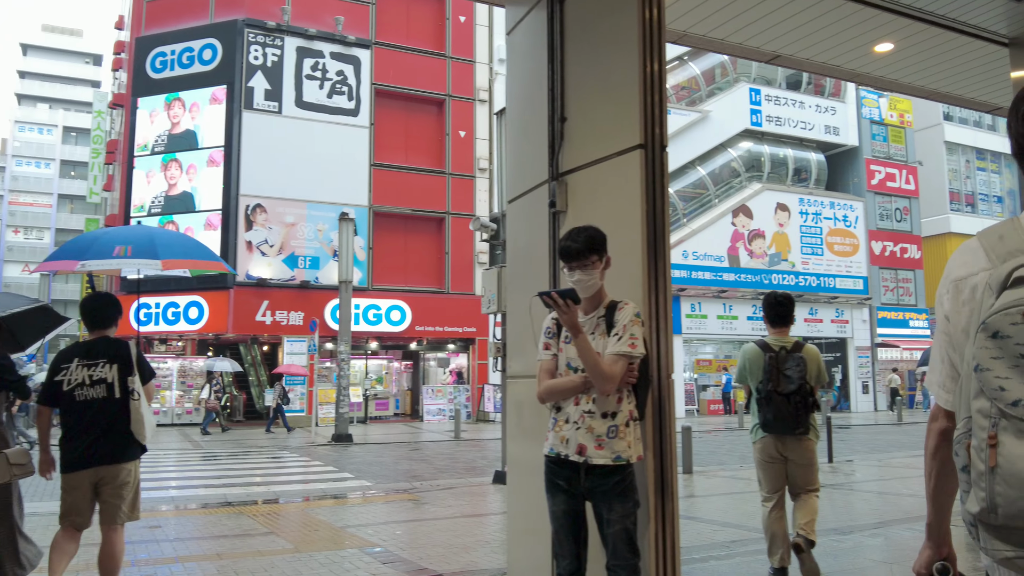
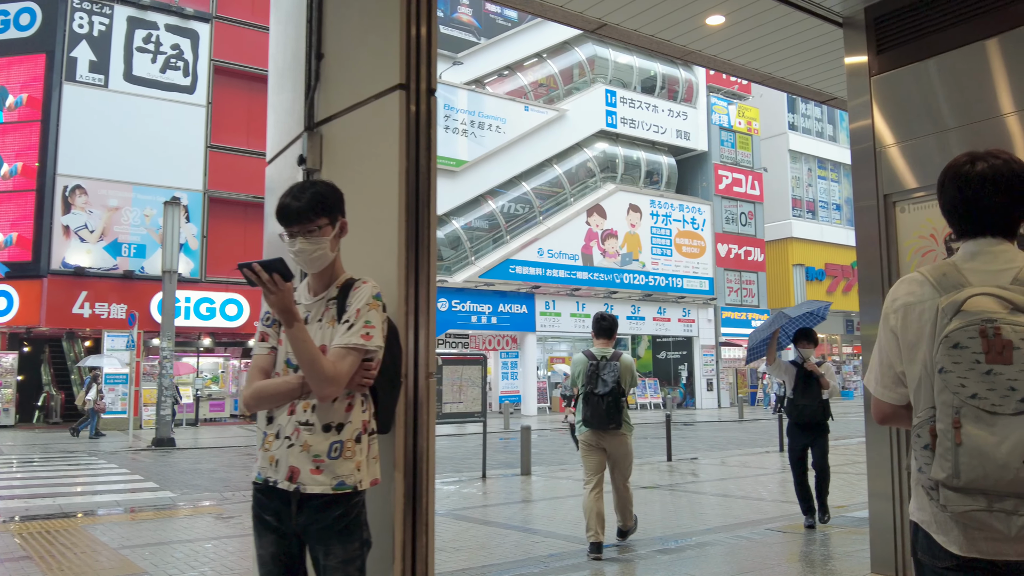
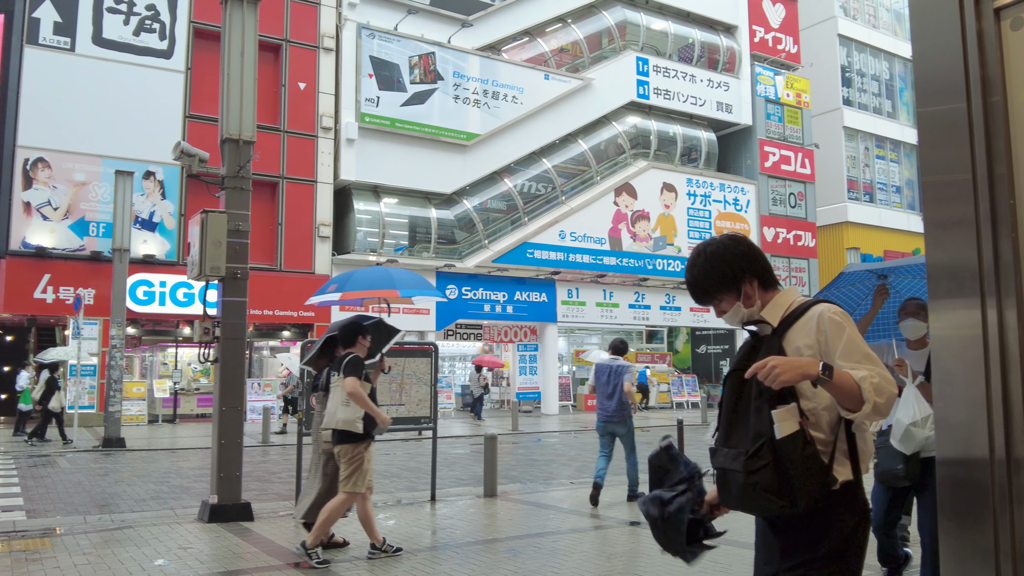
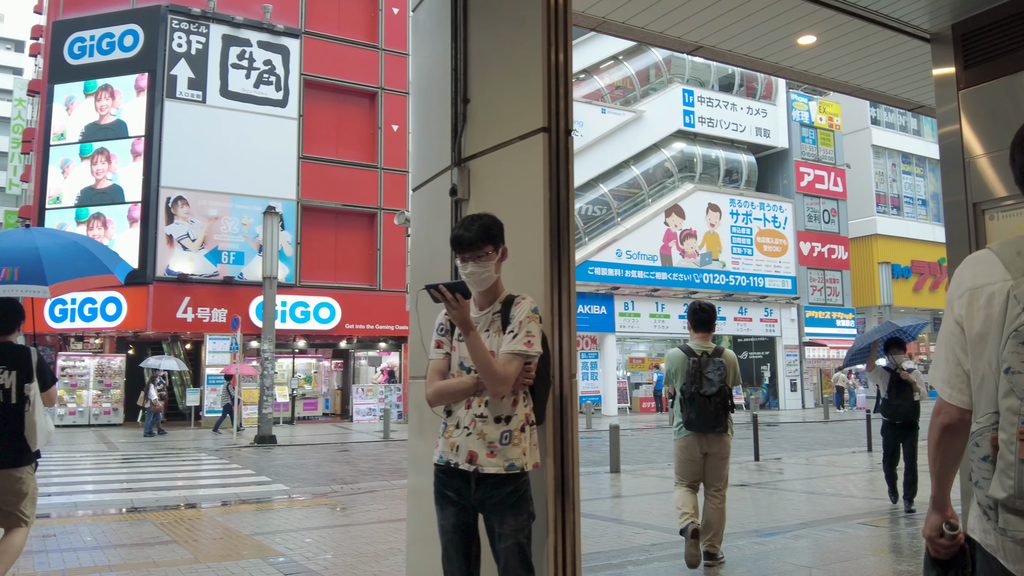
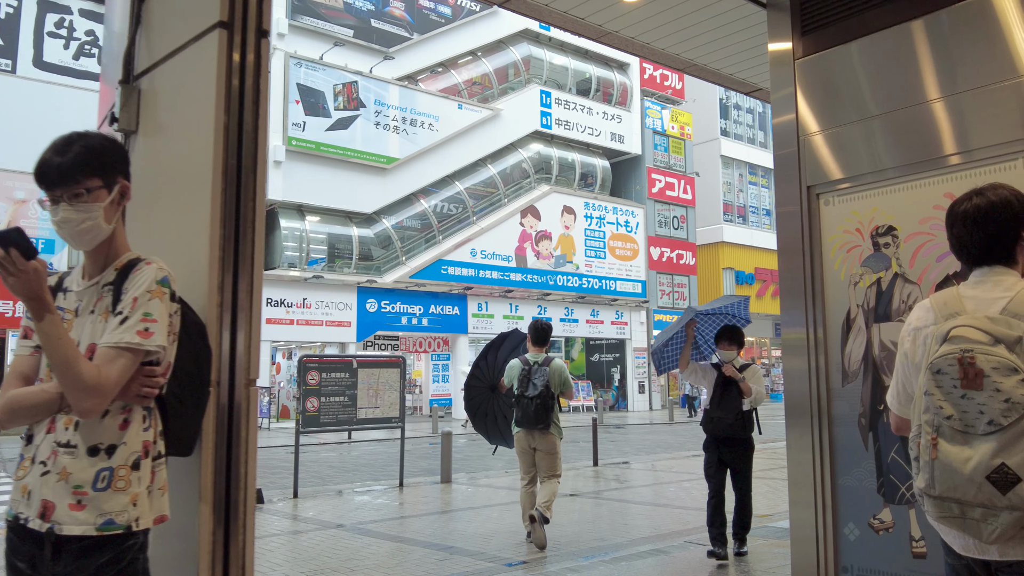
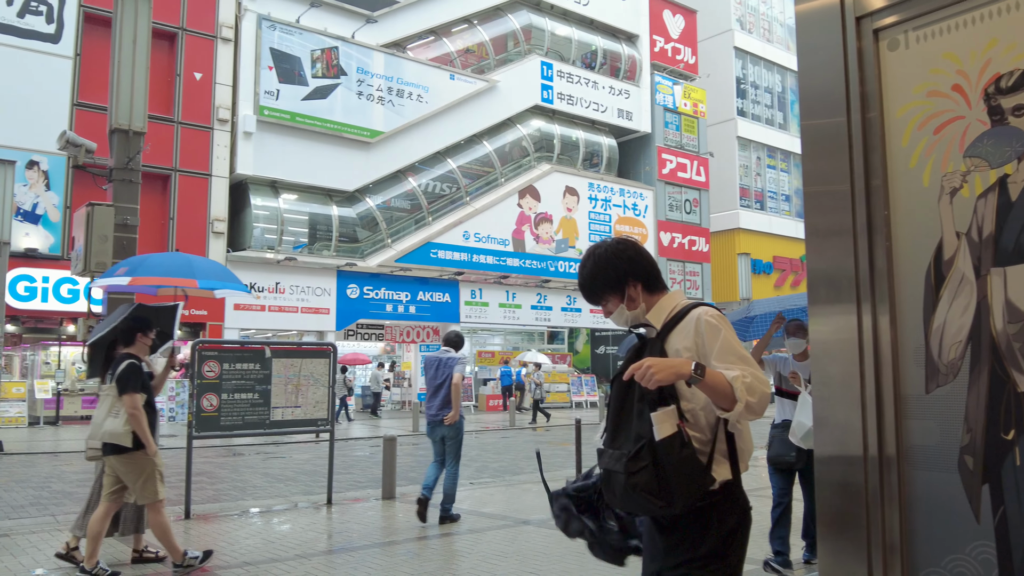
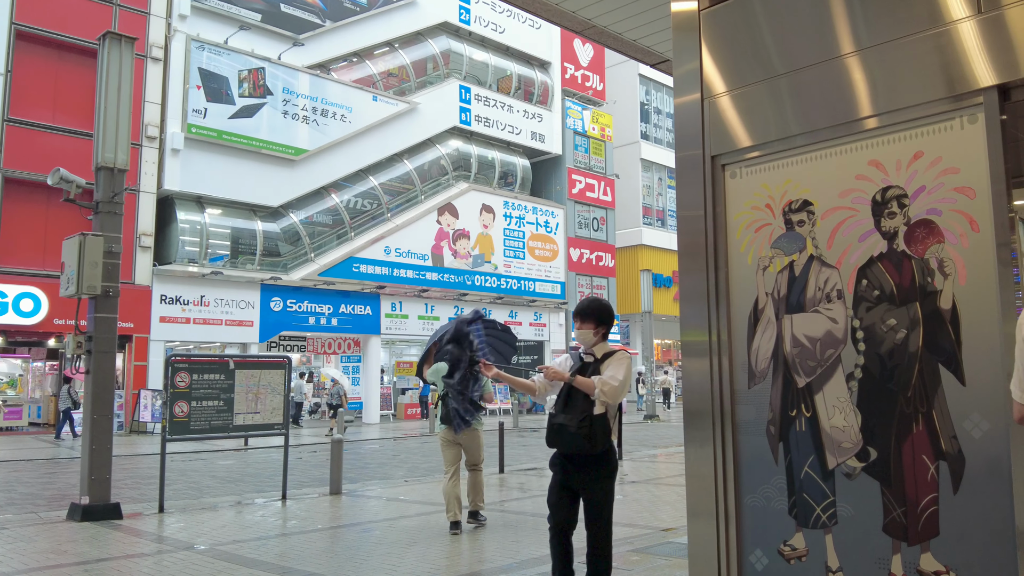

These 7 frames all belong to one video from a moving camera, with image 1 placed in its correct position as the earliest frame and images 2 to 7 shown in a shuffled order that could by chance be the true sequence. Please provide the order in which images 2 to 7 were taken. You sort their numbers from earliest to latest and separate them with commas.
4, 2, 5, 7, 6, 3
